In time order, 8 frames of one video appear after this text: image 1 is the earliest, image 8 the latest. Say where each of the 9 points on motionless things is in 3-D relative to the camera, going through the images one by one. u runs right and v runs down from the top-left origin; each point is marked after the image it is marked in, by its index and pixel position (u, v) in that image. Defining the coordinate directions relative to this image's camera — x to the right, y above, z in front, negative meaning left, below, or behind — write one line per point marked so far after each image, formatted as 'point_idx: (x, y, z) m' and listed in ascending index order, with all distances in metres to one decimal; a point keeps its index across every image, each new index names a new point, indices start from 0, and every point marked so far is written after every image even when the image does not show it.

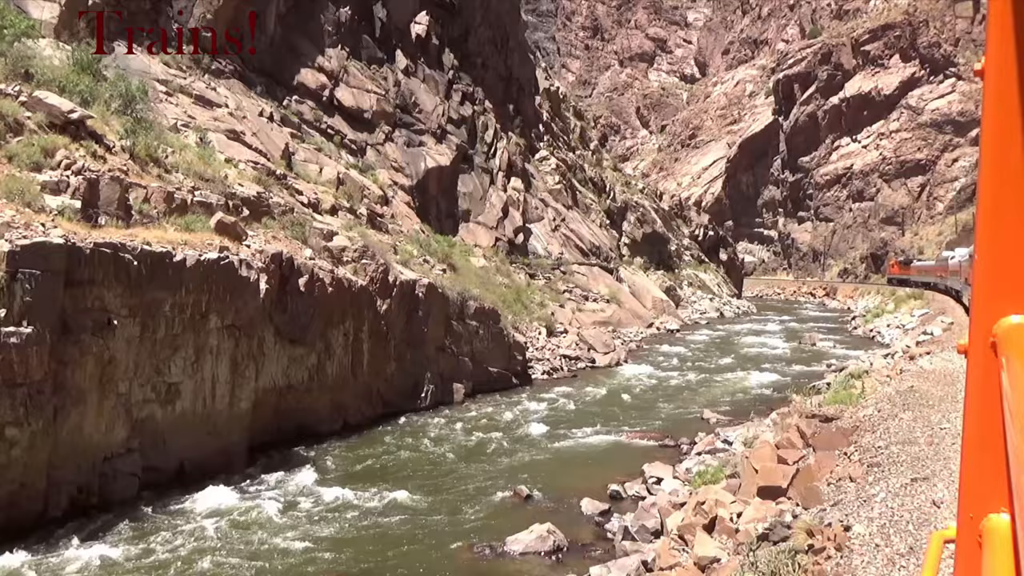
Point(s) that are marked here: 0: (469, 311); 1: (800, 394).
0: (-0.9, -0.5, +18.0) m
1: (+5.6, -2.1, +16.6) m
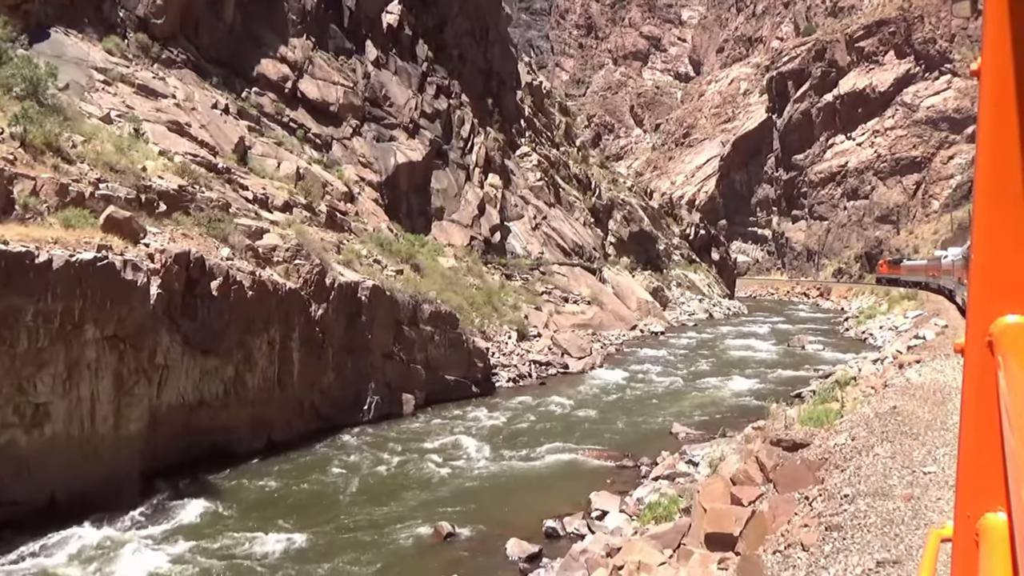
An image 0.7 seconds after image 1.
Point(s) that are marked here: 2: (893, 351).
0: (-1.7, -0.5, +16.6) m
1: (+4.8, -2.1, +15.3) m
2: (+8.4, -1.3, +18.8) m
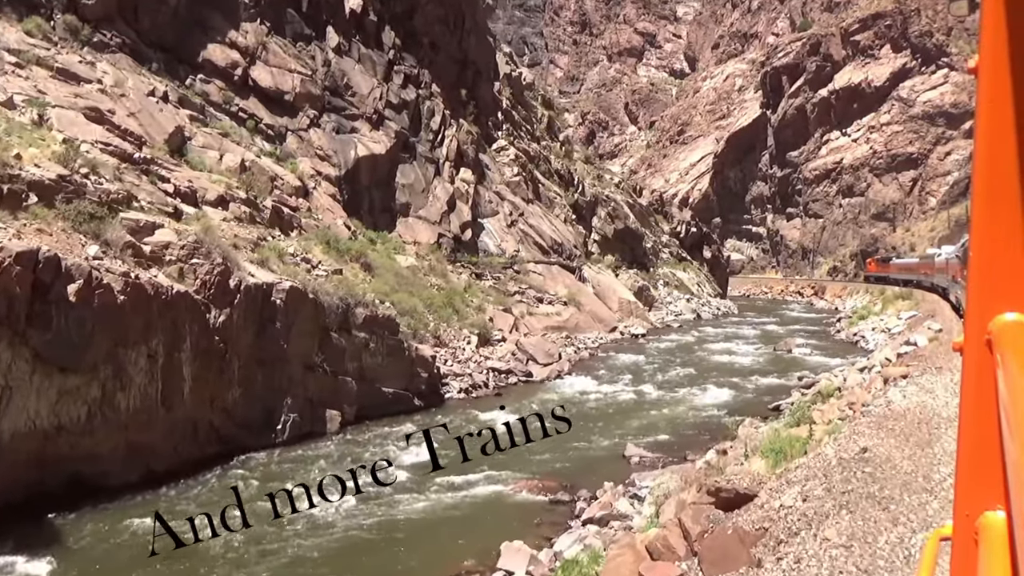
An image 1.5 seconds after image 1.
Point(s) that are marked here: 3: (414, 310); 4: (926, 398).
0: (-2.7, -0.6, +14.9) m
1: (+3.8, -2.2, +13.6) m
2: (+7.4, -1.4, +17.1) m
3: (-2.3, -0.5, +20.0) m
4: (+4.0, -1.1, +8.2) m
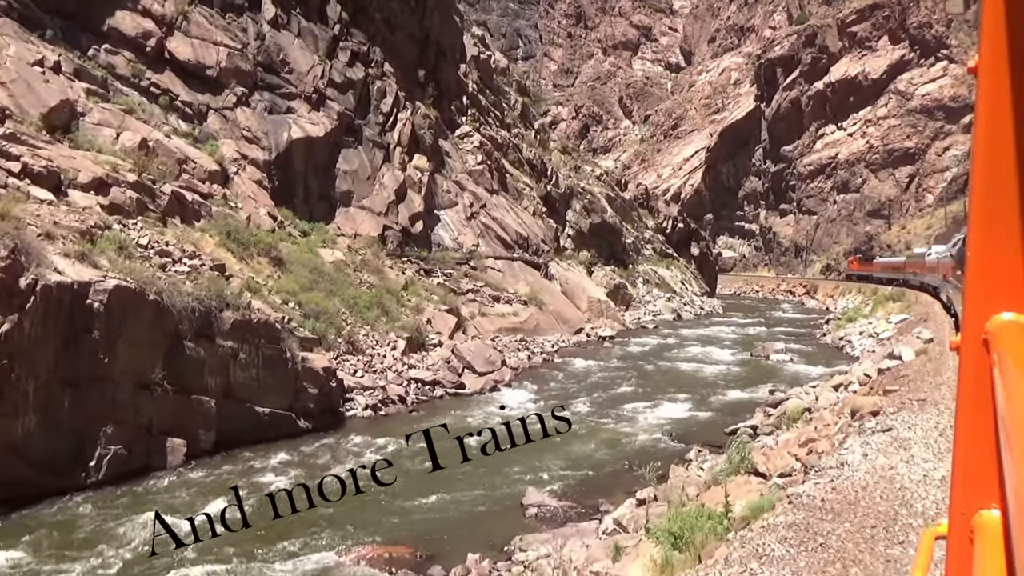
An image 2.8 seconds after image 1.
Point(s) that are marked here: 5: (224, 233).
0: (-4.1, -0.5, +12.3) m
1: (+2.3, -2.2, +11.0) m
2: (+5.9, -1.4, +14.5) m
3: (-3.7, -0.5, +17.4) m
4: (+2.5, -1.1, +5.6) m
5: (-5.8, +1.1, +17.4) m
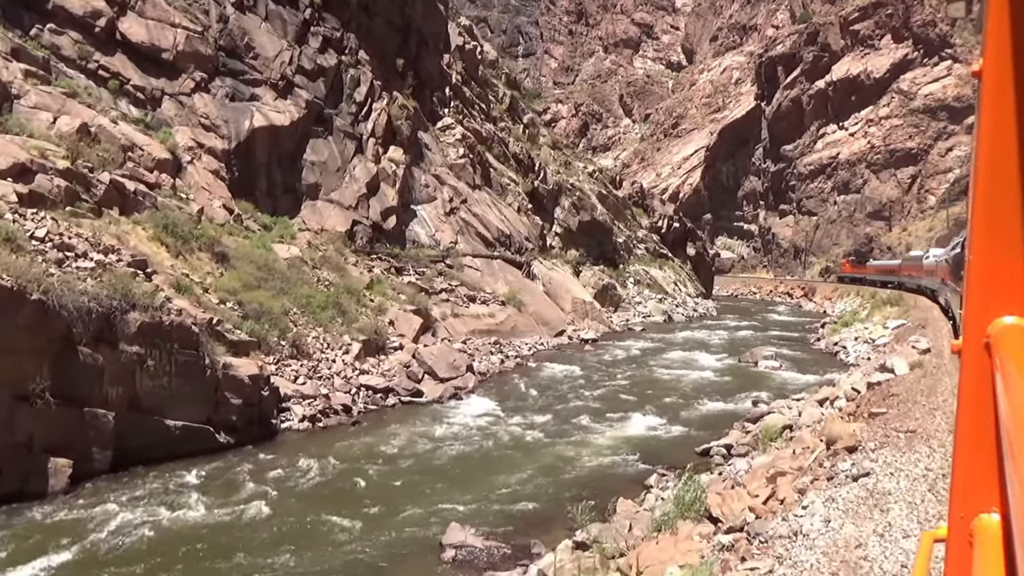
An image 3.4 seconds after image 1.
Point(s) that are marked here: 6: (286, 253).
0: (-4.9, -0.5, +10.9) m
1: (+1.6, -2.2, +9.6) m
2: (+5.2, -1.5, +13.1) m
3: (-4.5, -0.4, +16.0) m
4: (+1.8, -1.2, +4.2) m
5: (-6.6, +1.2, +16.0) m
6: (-5.2, +0.8, +19.7) m
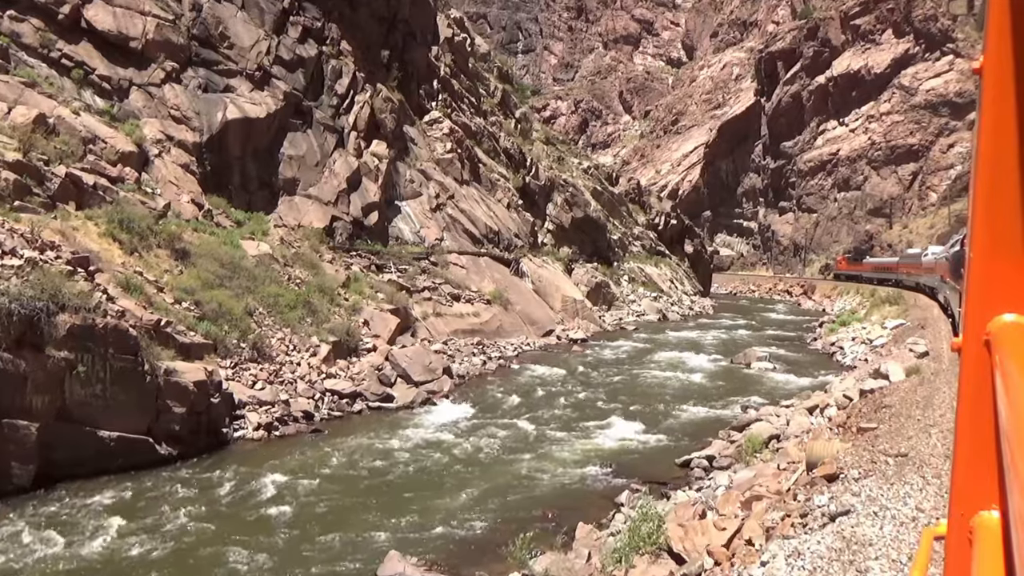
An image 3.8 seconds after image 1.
0: (-5.3, -0.5, +10.0) m
1: (+1.1, -2.2, +8.7) m
2: (+4.7, -1.5, +12.2) m
3: (-4.9, -0.4, +15.1) m
4: (+1.3, -1.2, +3.3) m
5: (-7.0, +1.2, +15.2) m
6: (-5.6, +0.8, +18.9) m
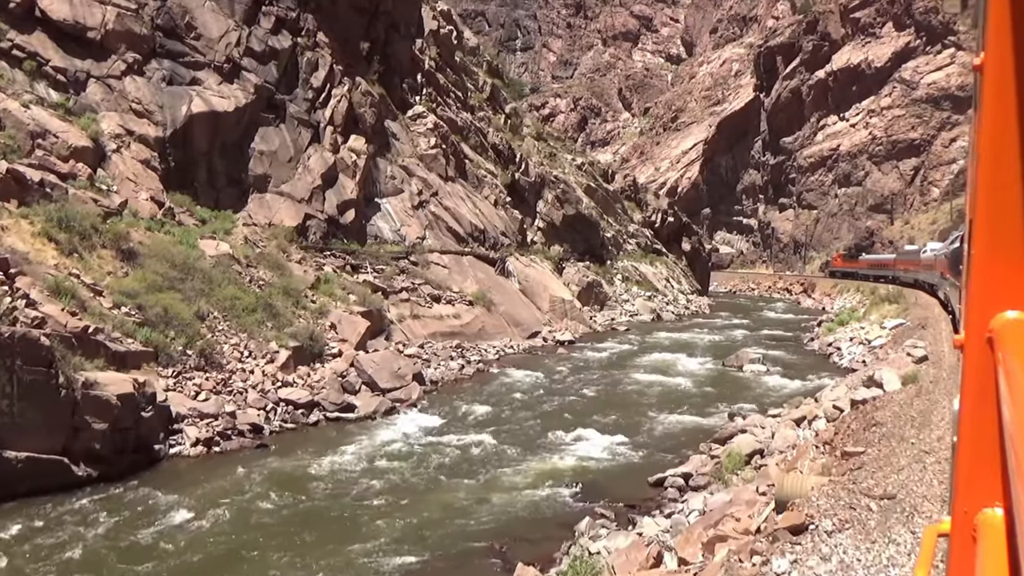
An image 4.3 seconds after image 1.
0: (-5.9, -0.6, +9.0) m
1: (+0.6, -2.3, +7.7) m
2: (+4.2, -1.5, +11.2) m
3: (-5.5, -0.5, +14.1) m
4: (+0.7, -1.2, +2.3) m
5: (-7.5, +1.1, +14.2) m
6: (-6.2, +0.8, +17.8) m
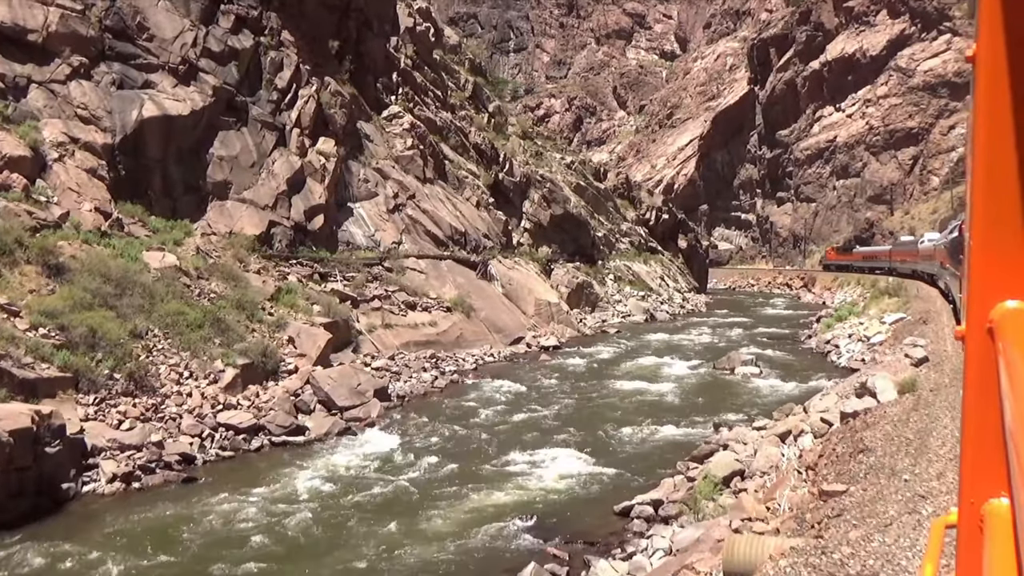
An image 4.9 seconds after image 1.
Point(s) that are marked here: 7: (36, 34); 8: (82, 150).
0: (-6.5, -0.8, +7.8) m
1: (0.0, -2.3, +6.4) m
2: (+3.6, -1.4, +9.9) m
3: (-6.0, -0.7, +12.9) m
4: (+0.1, -1.3, +1.1) m
5: (-8.2, +0.8, +13.0) m
6: (-6.8, +0.5, +16.7) m
7: (-10.8, +5.7, +19.5) m
8: (-9.4, +3.0, +18.8) m
